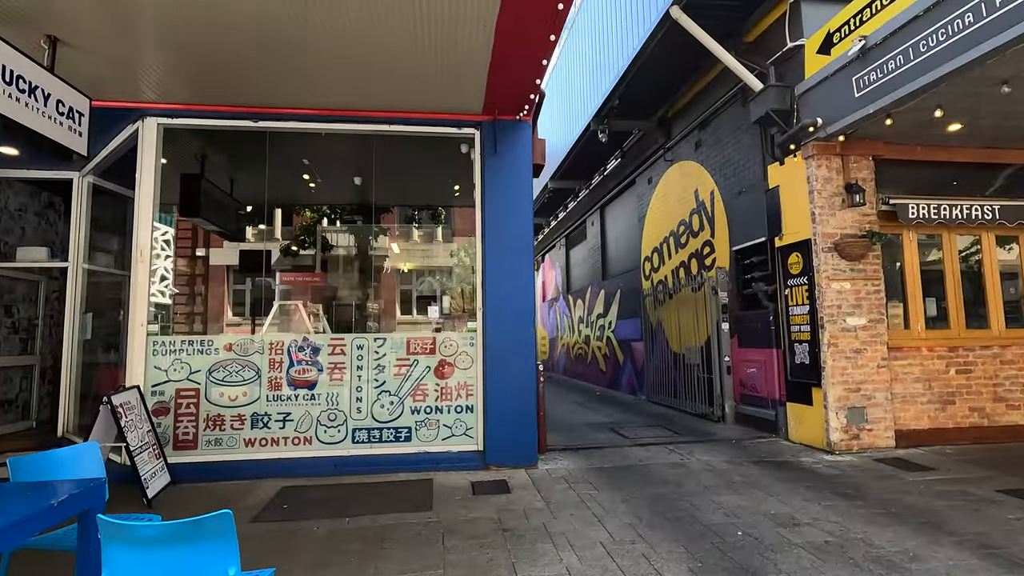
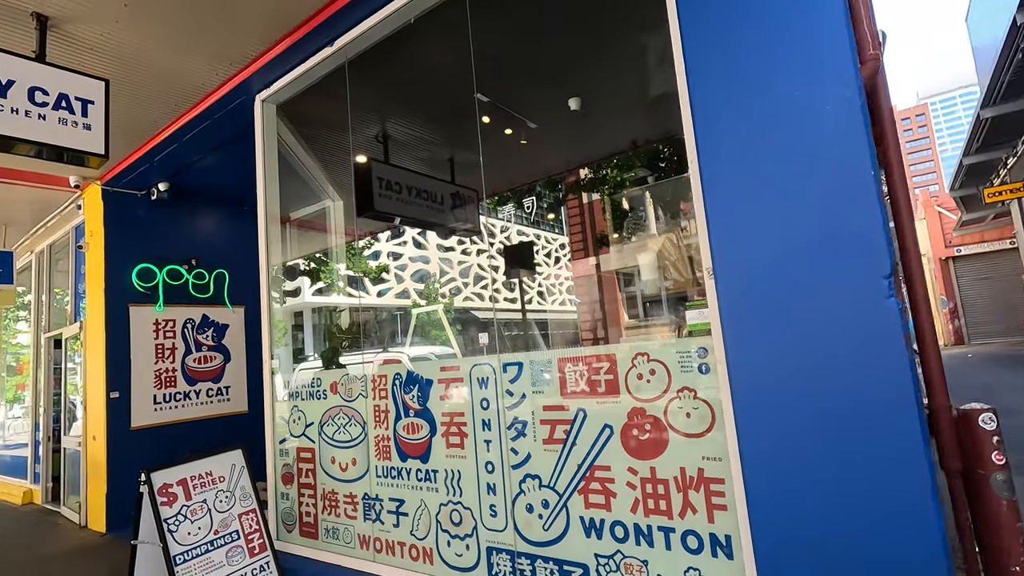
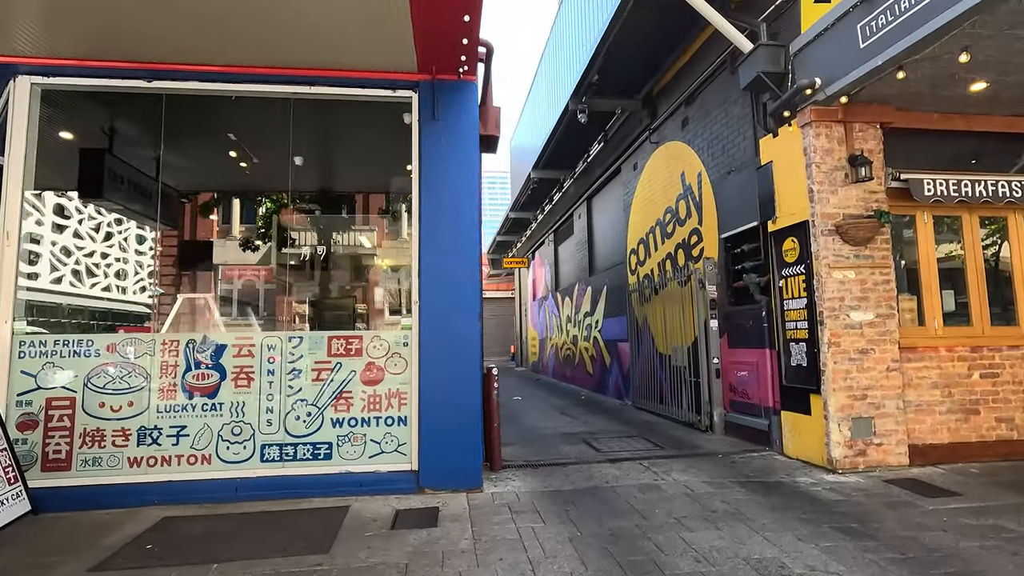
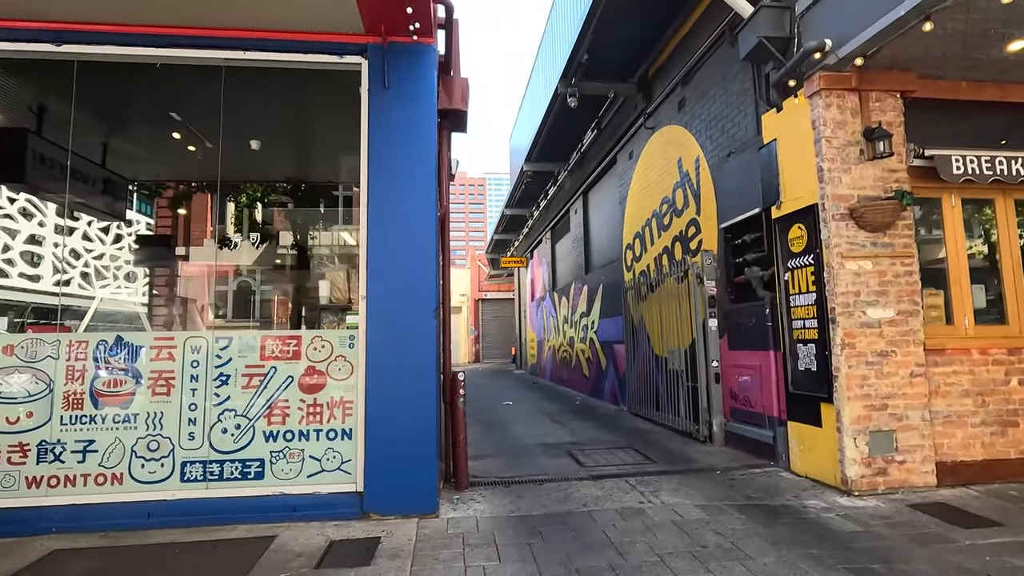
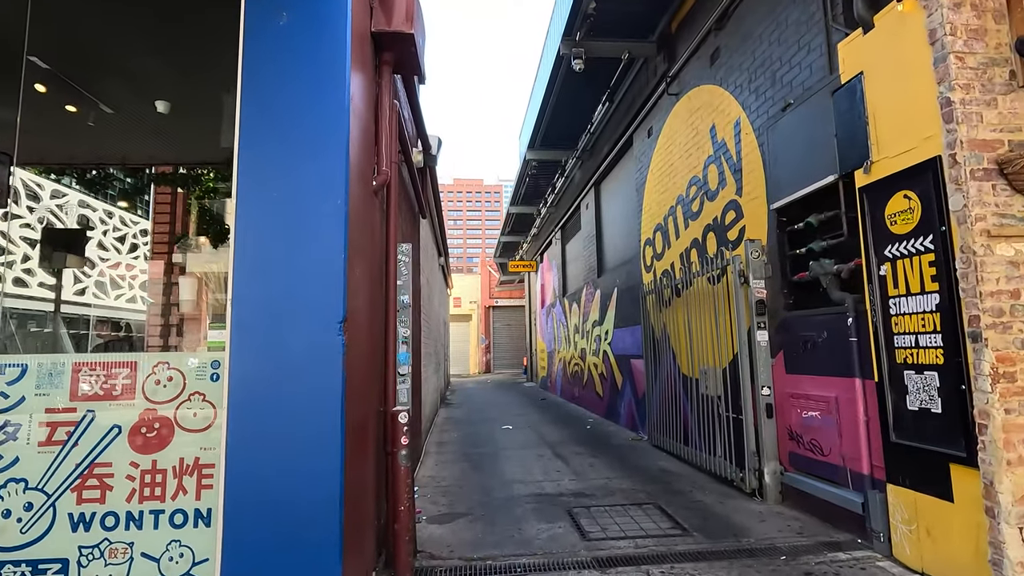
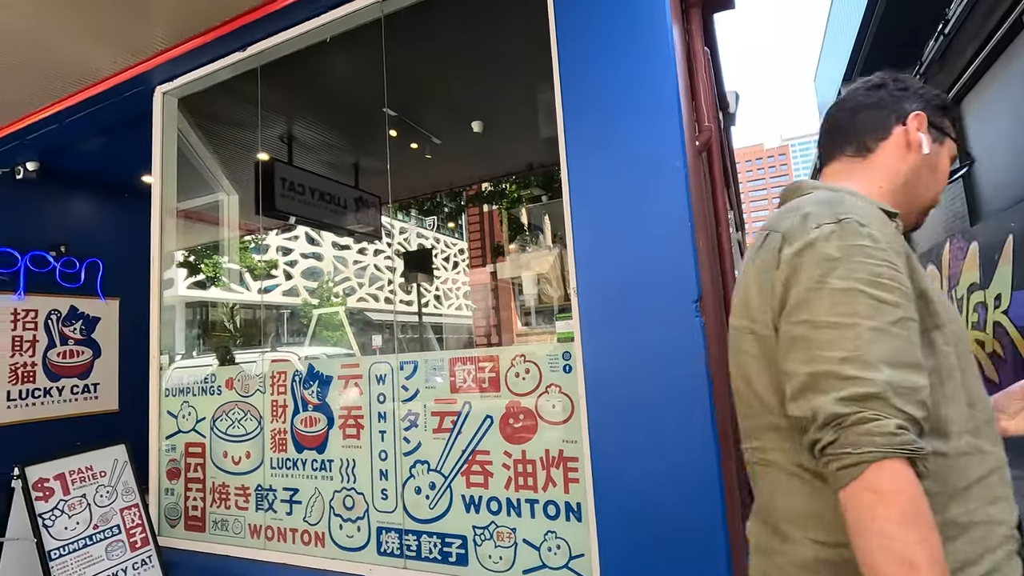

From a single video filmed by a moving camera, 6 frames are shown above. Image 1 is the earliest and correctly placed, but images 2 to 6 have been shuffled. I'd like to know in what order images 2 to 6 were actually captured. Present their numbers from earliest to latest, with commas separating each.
3, 4, 5, 6, 2
